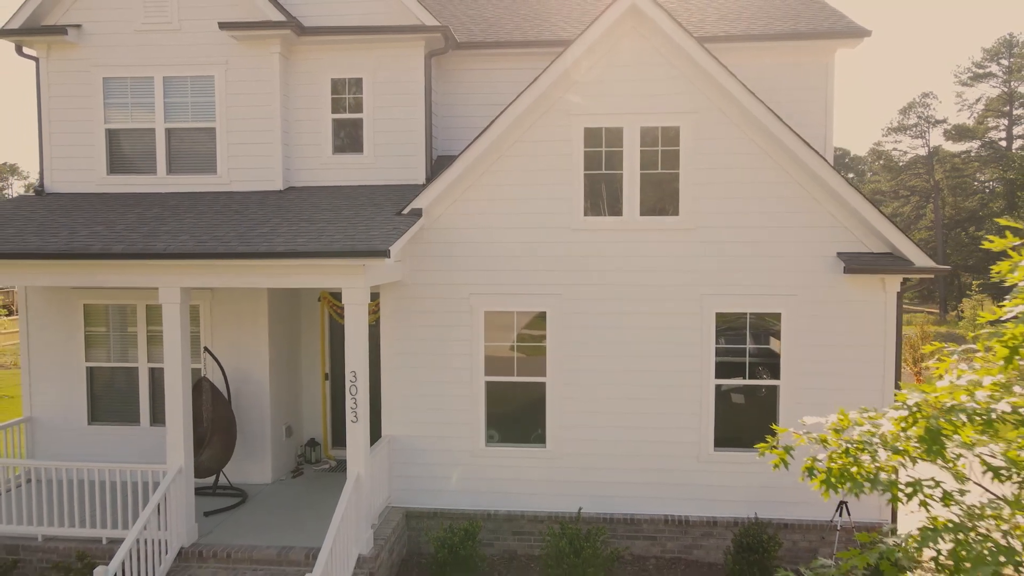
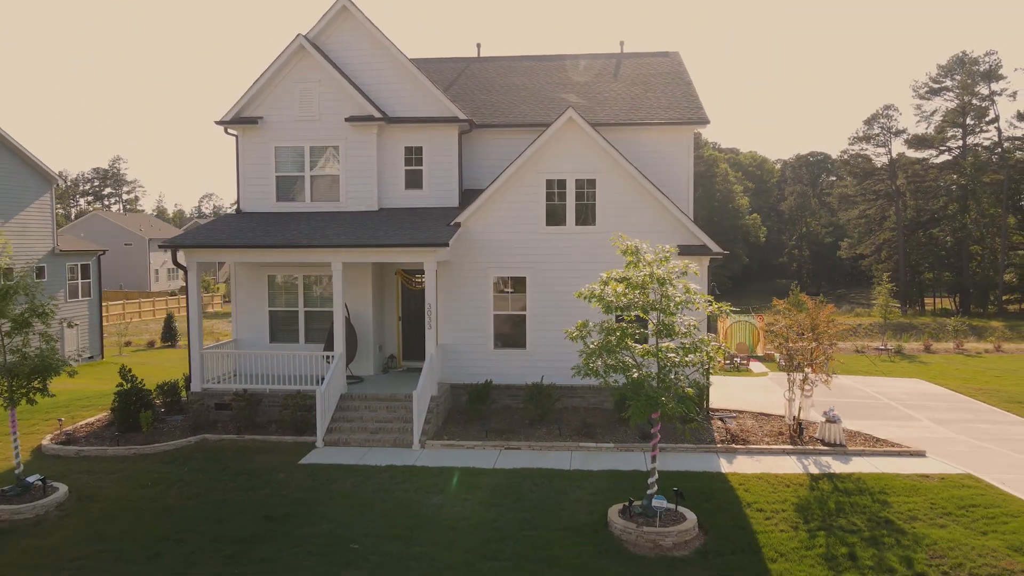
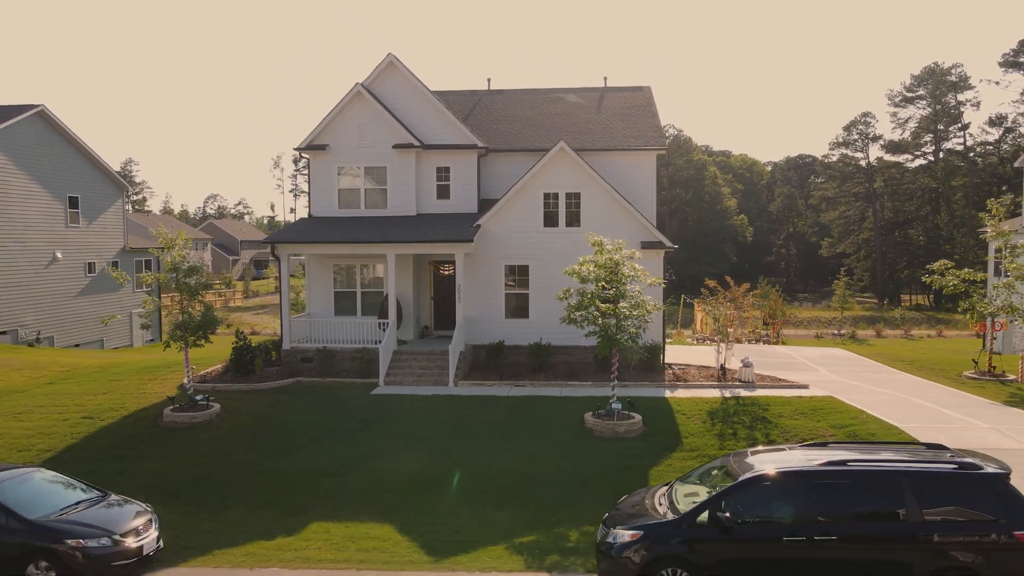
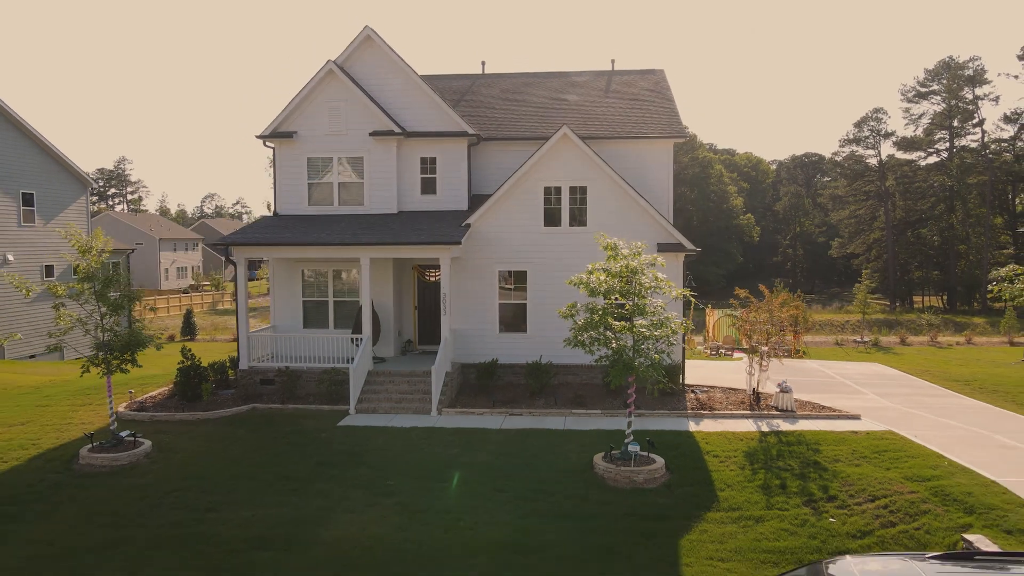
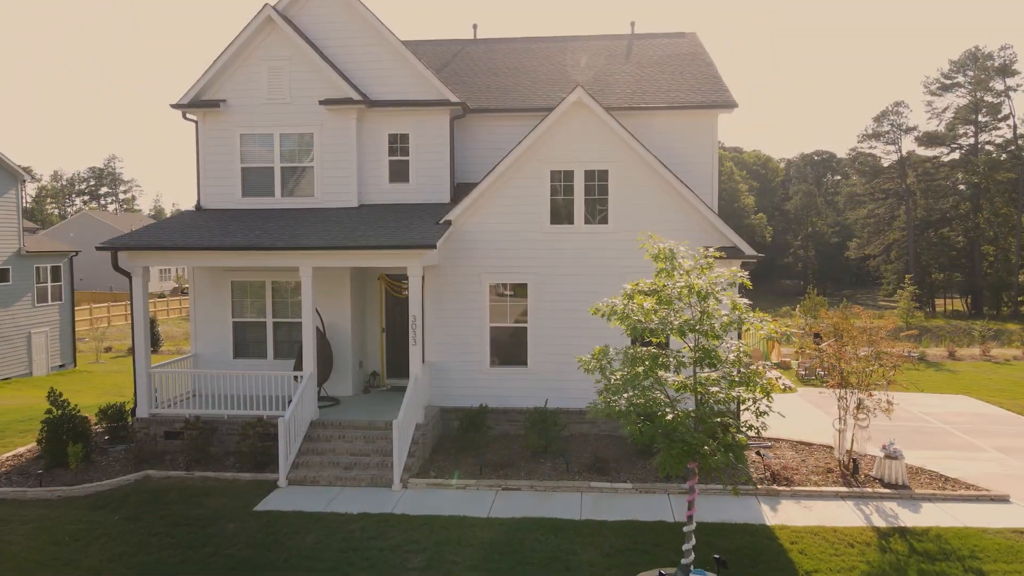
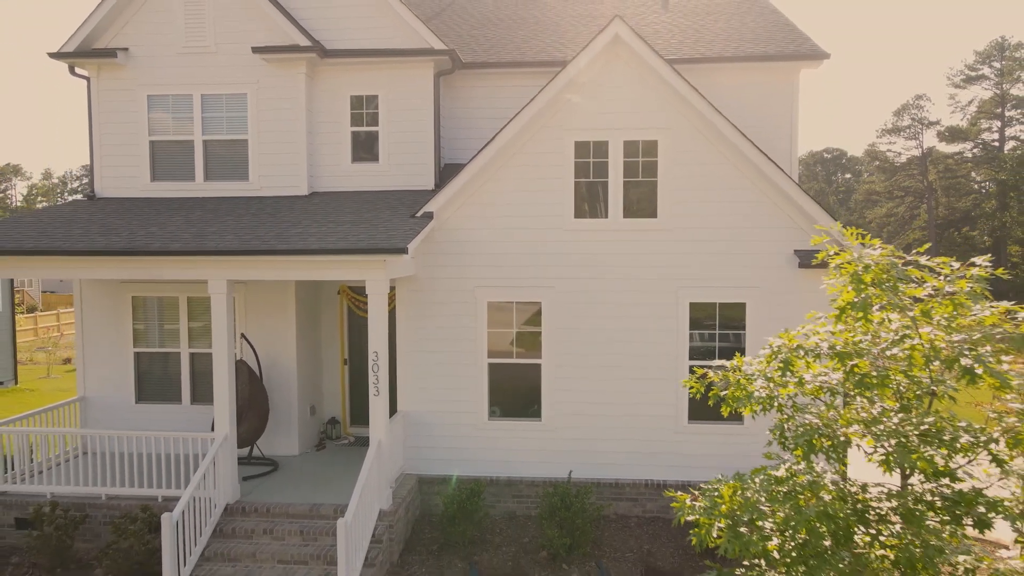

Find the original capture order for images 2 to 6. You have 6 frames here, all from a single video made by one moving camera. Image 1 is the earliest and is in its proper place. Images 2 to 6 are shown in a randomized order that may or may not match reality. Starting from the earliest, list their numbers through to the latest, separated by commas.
6, 5, 2, 4, 3
